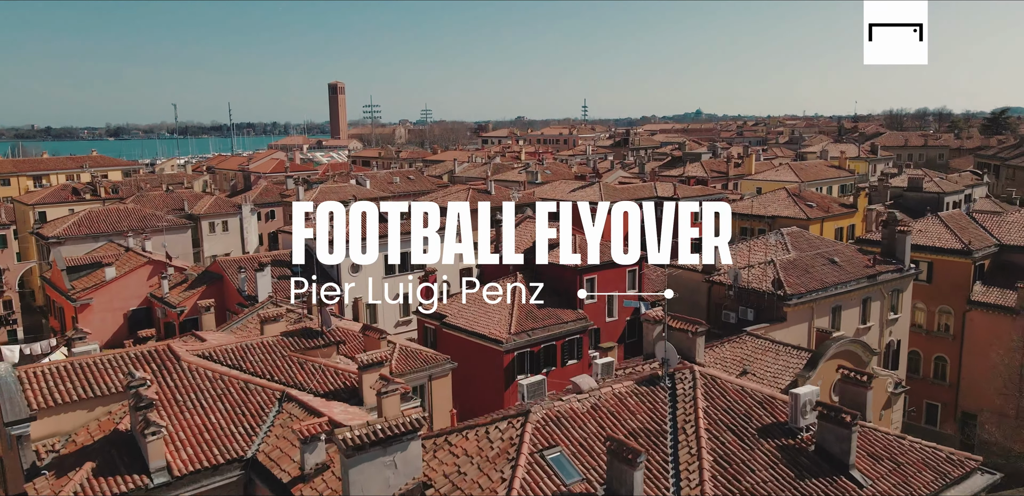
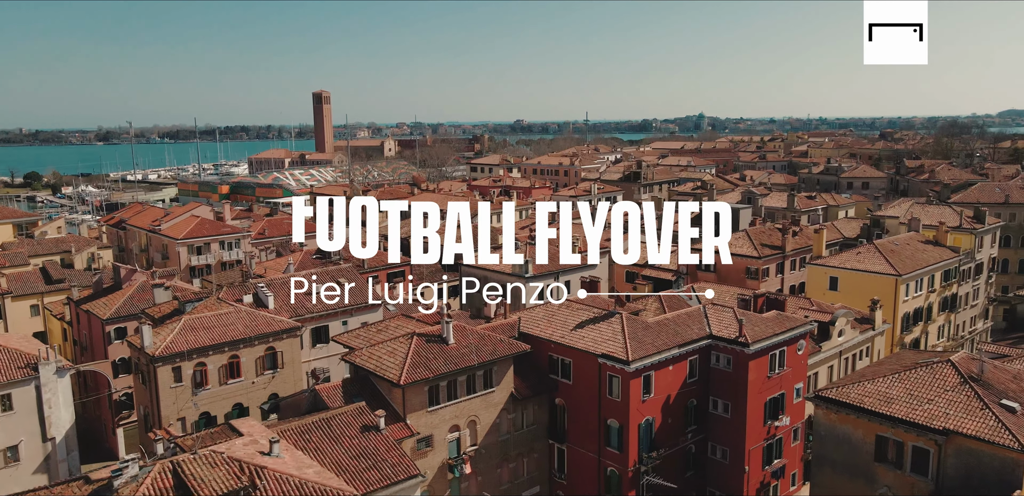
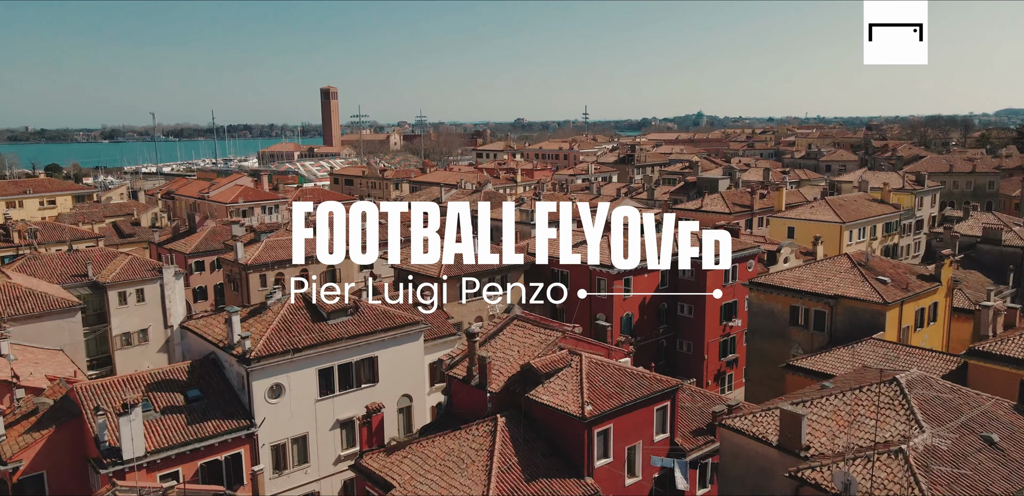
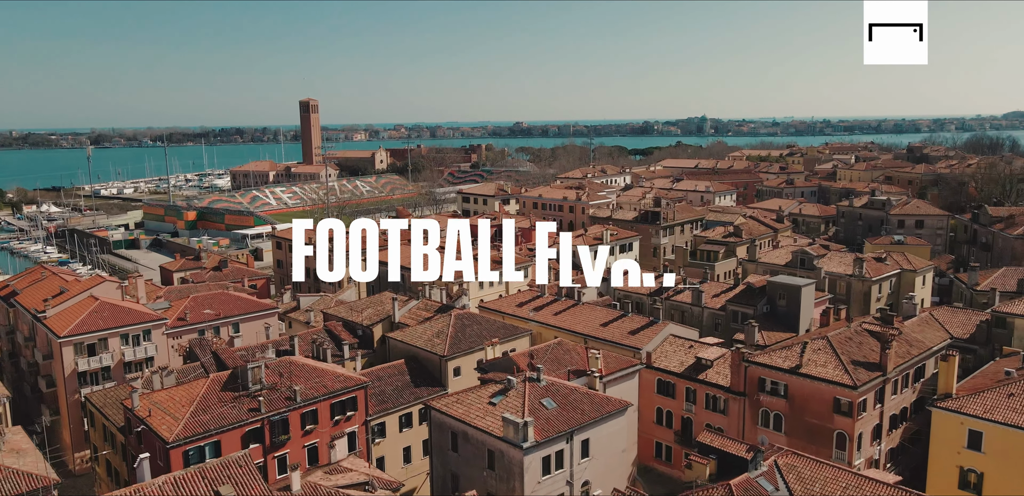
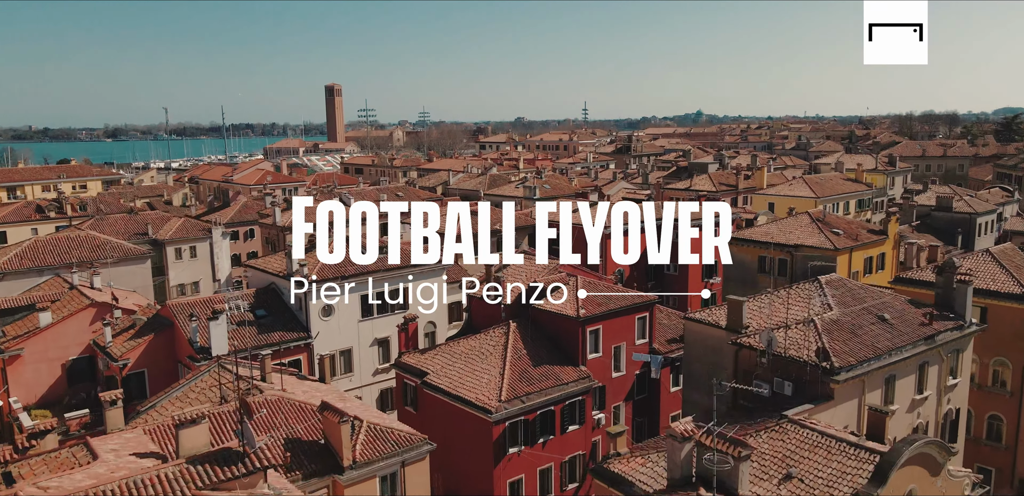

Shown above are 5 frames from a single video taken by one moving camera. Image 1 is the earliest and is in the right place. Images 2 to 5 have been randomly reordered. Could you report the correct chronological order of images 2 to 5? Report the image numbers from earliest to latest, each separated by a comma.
5, 3, 2, 4
